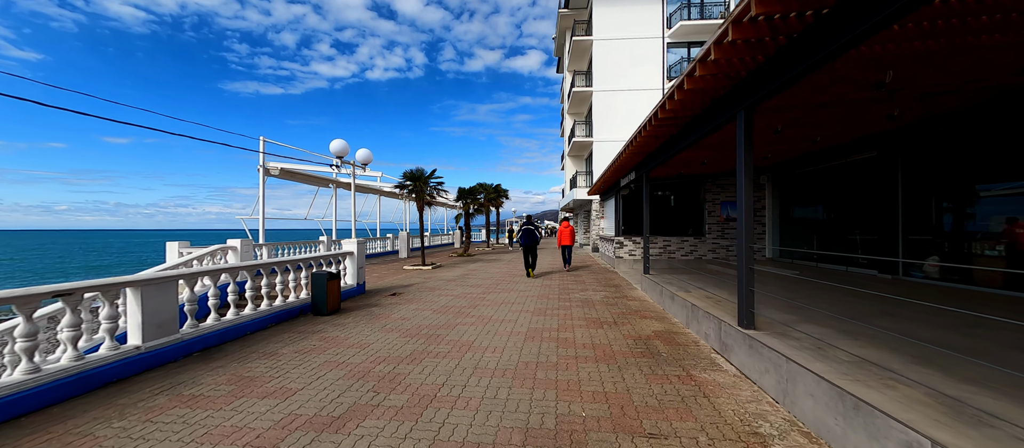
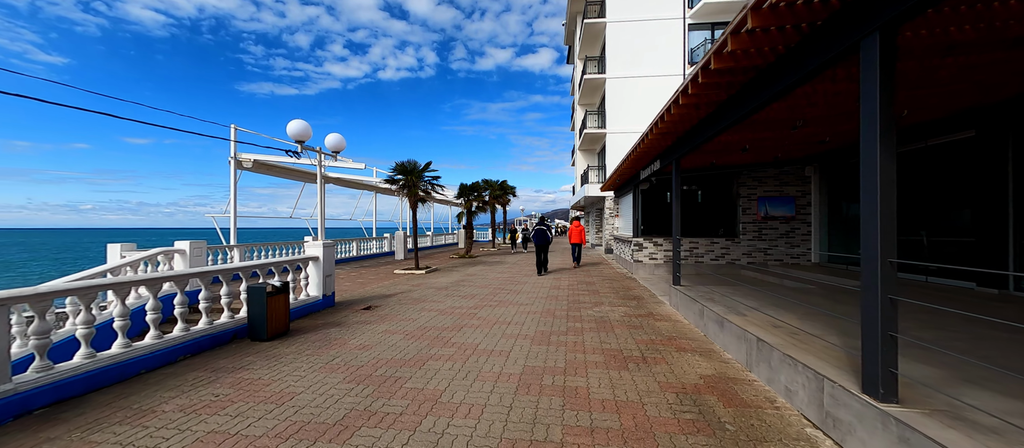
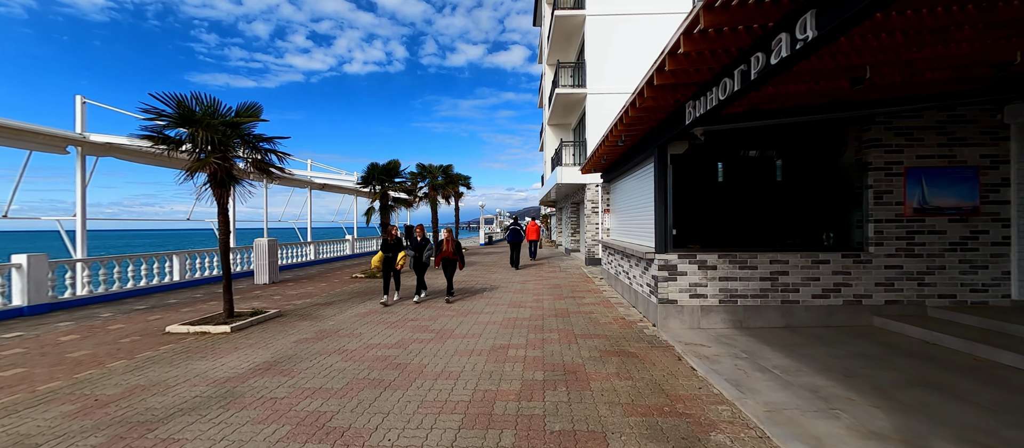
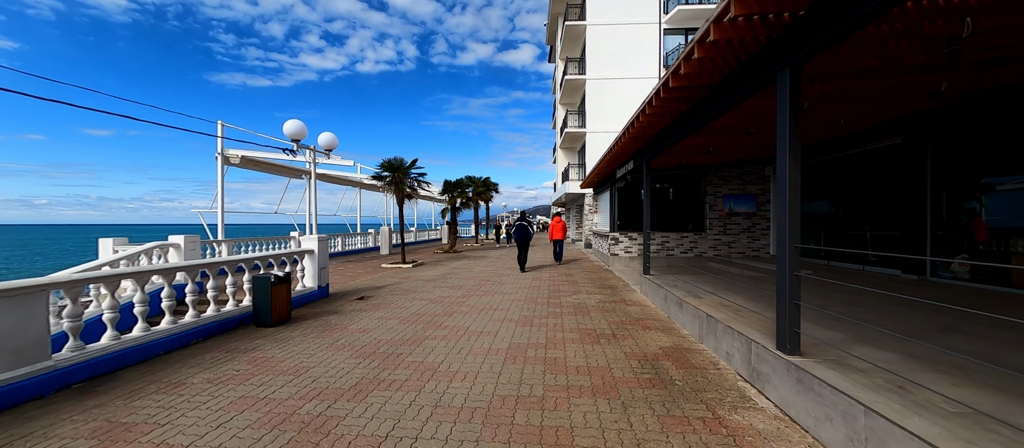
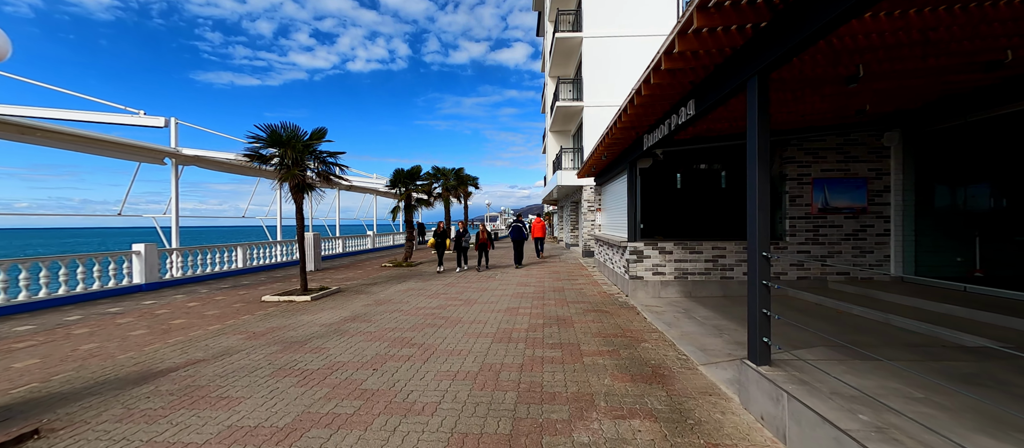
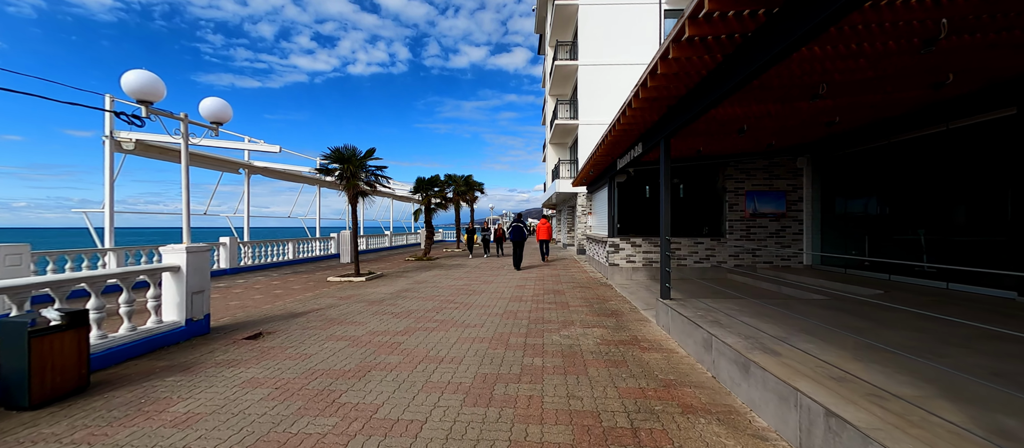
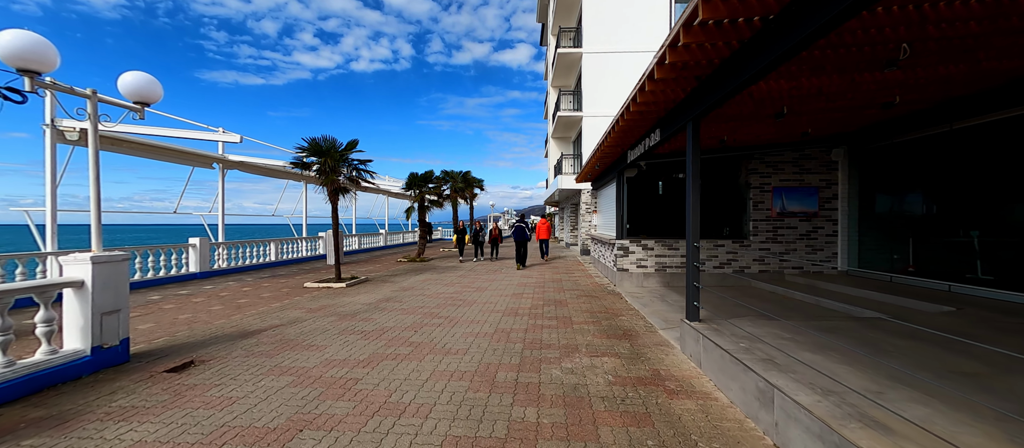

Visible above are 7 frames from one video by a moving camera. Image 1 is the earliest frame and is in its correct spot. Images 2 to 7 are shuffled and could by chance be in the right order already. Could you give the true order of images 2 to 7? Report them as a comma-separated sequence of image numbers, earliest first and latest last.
4, 2, 6, 7, 5, 3
